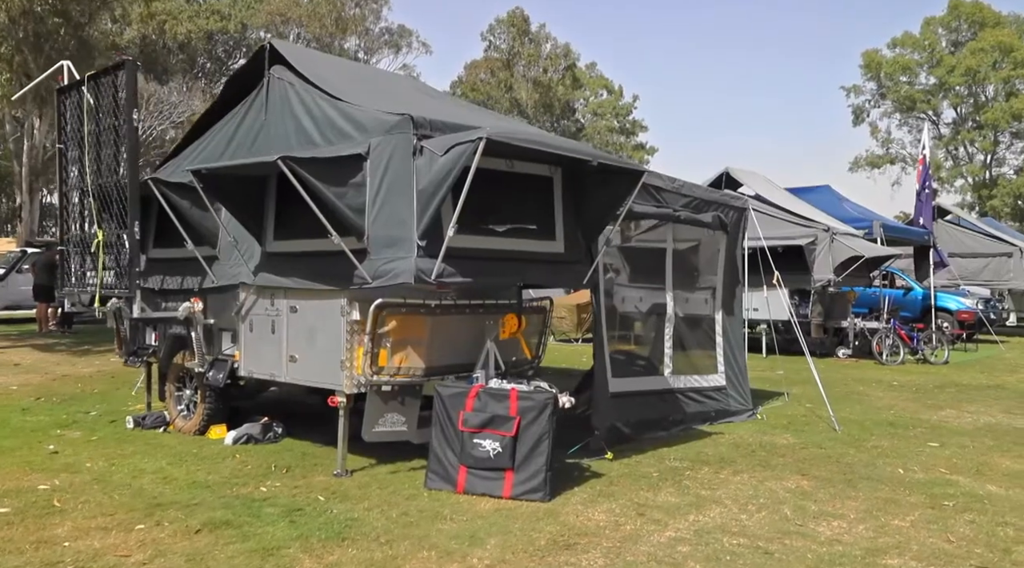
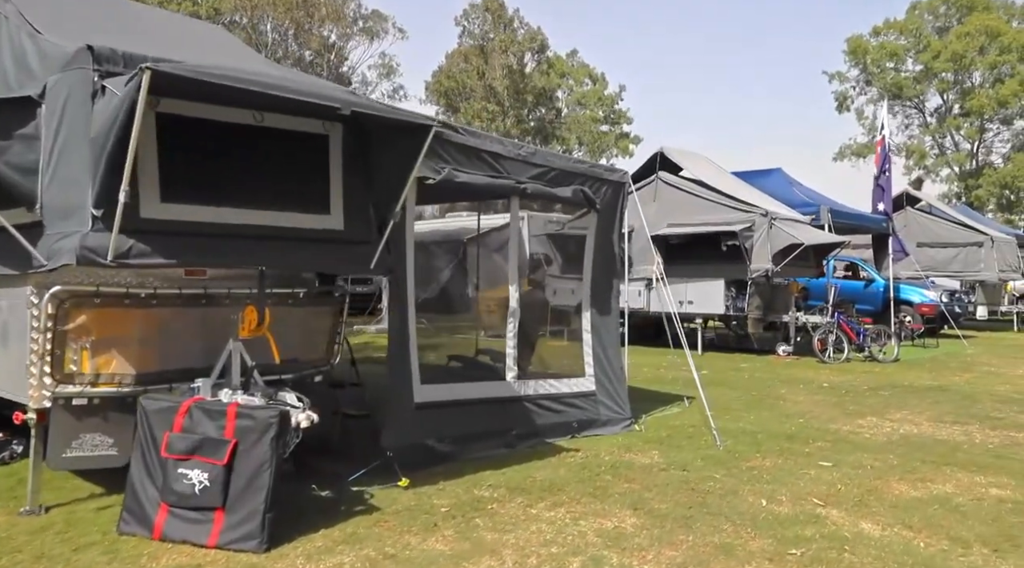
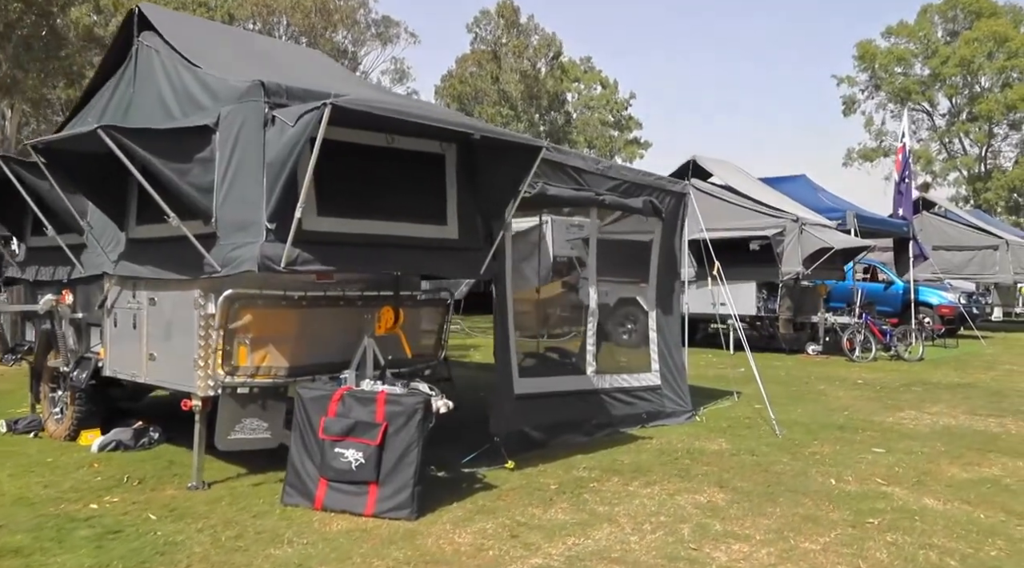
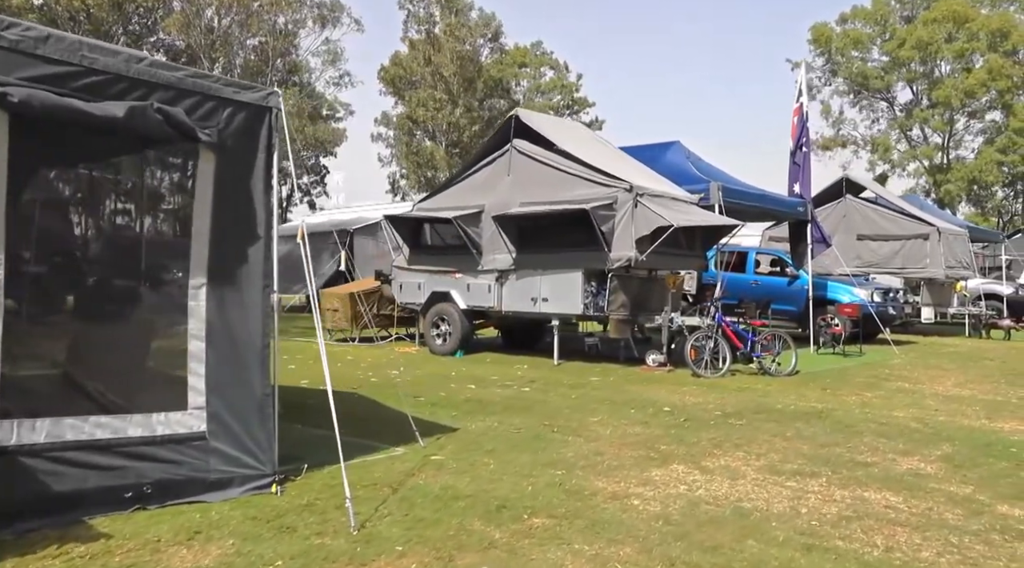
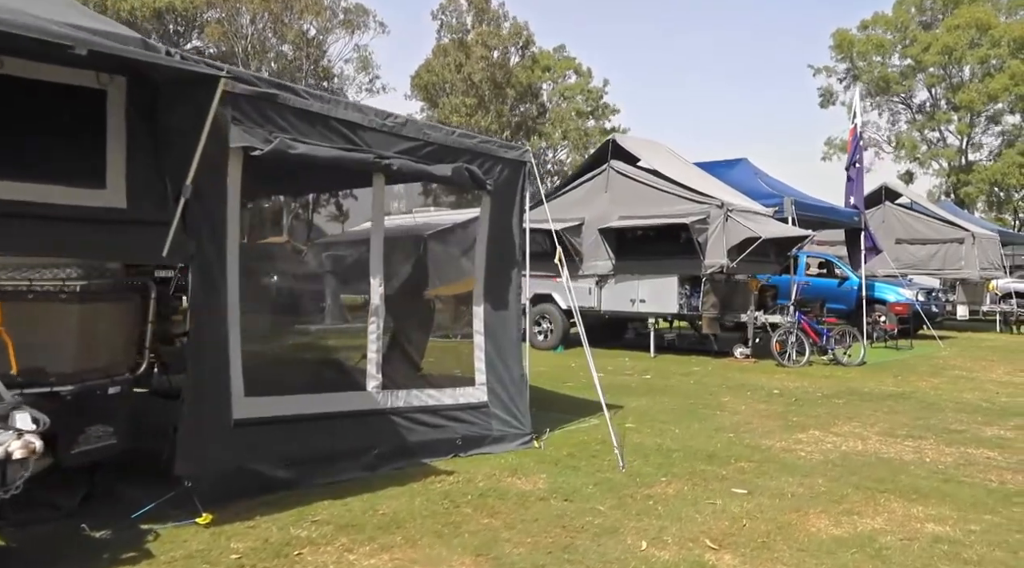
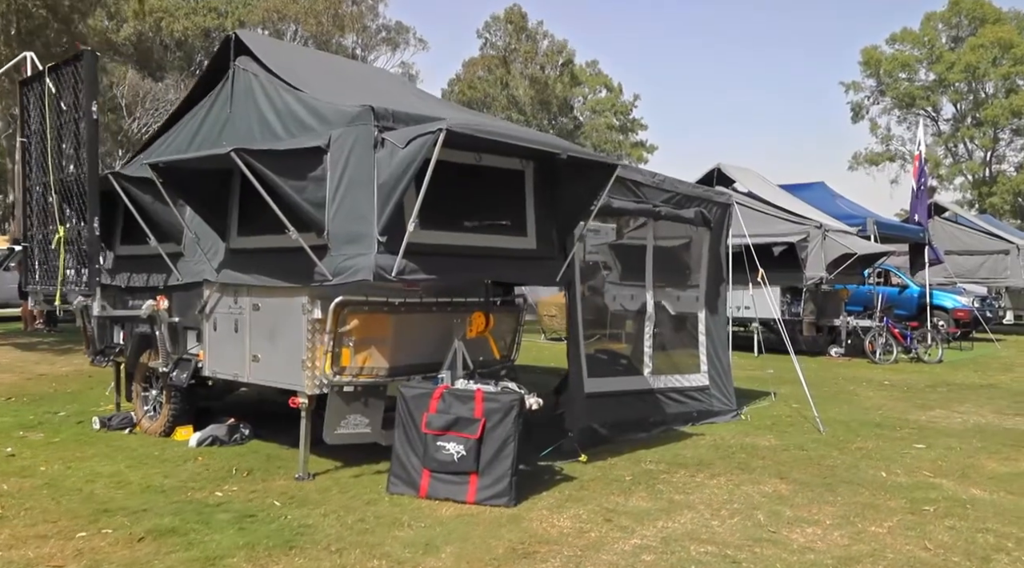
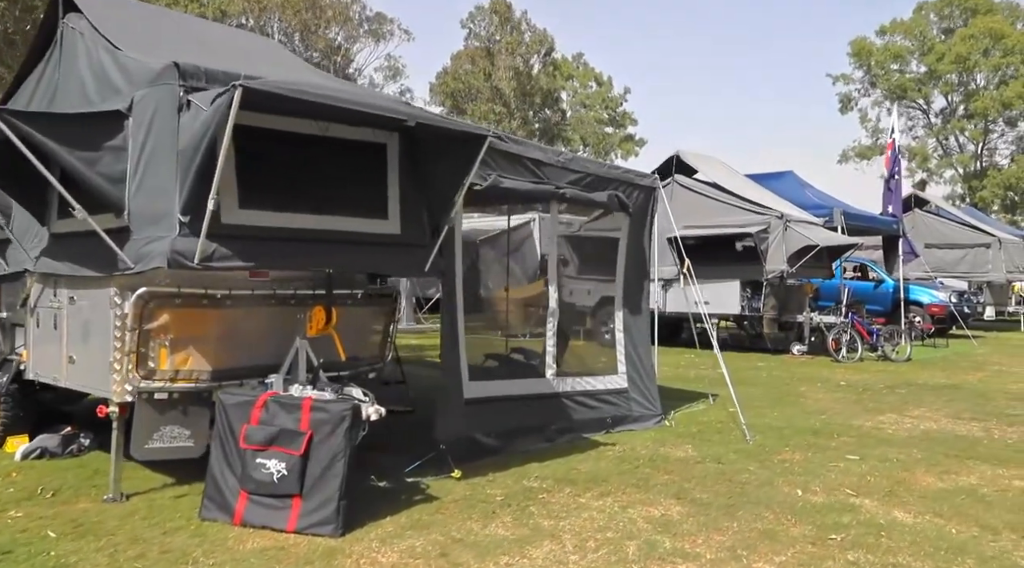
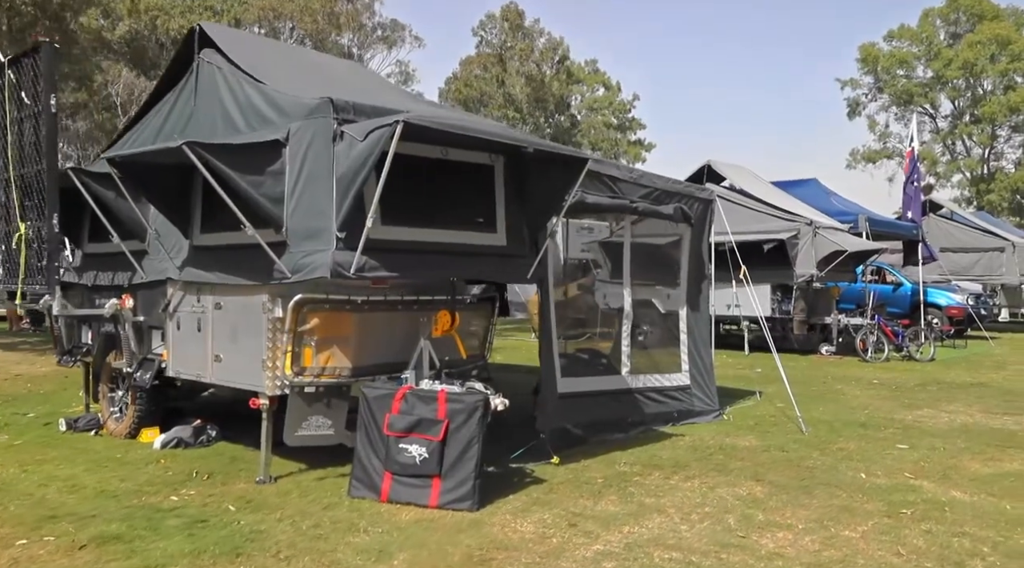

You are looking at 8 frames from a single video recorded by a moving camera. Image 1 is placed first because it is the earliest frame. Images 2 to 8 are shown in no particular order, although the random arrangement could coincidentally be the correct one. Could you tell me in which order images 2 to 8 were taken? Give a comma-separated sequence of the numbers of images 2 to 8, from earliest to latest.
6, 8, 3, 7, 2, 5, 4
